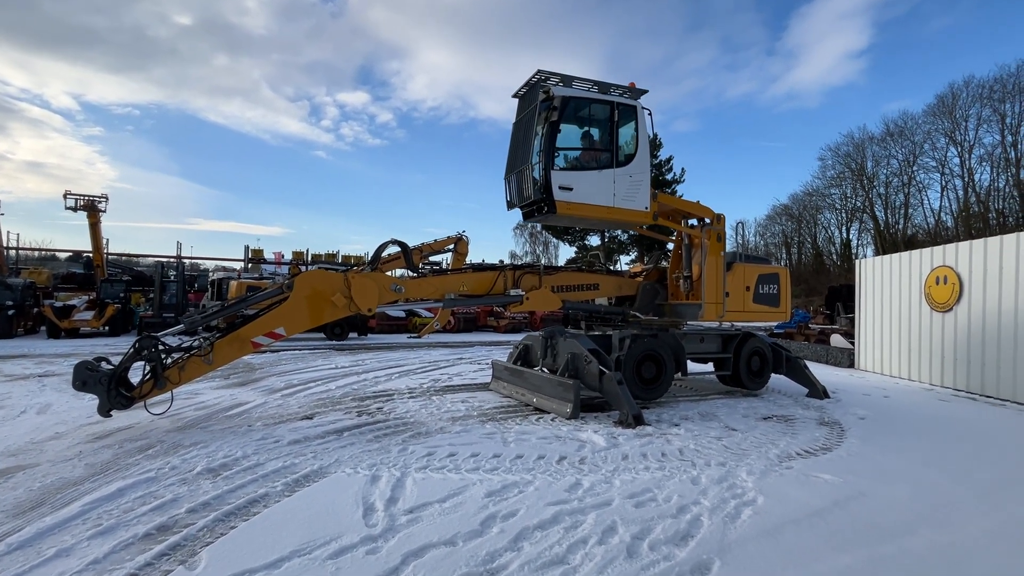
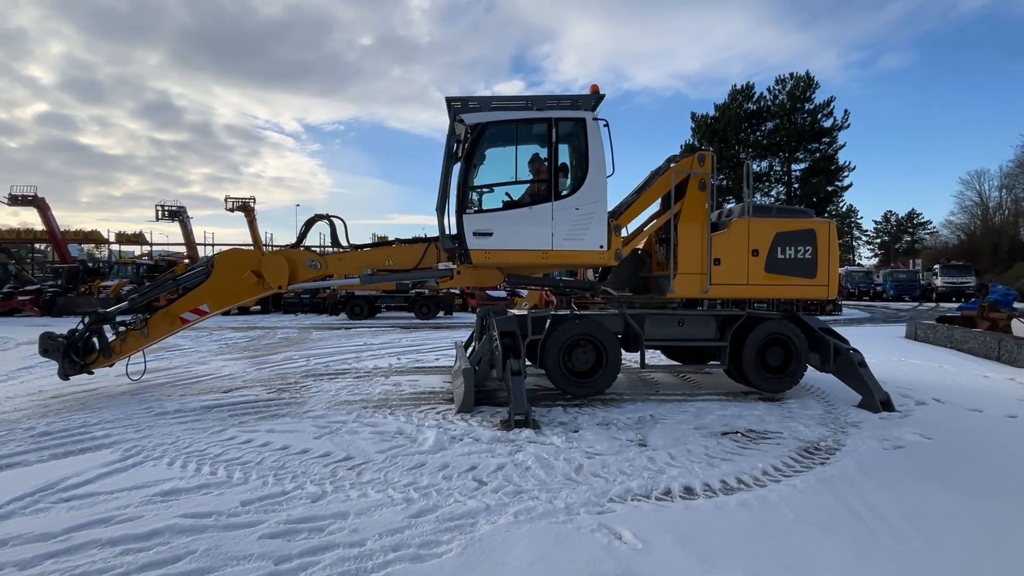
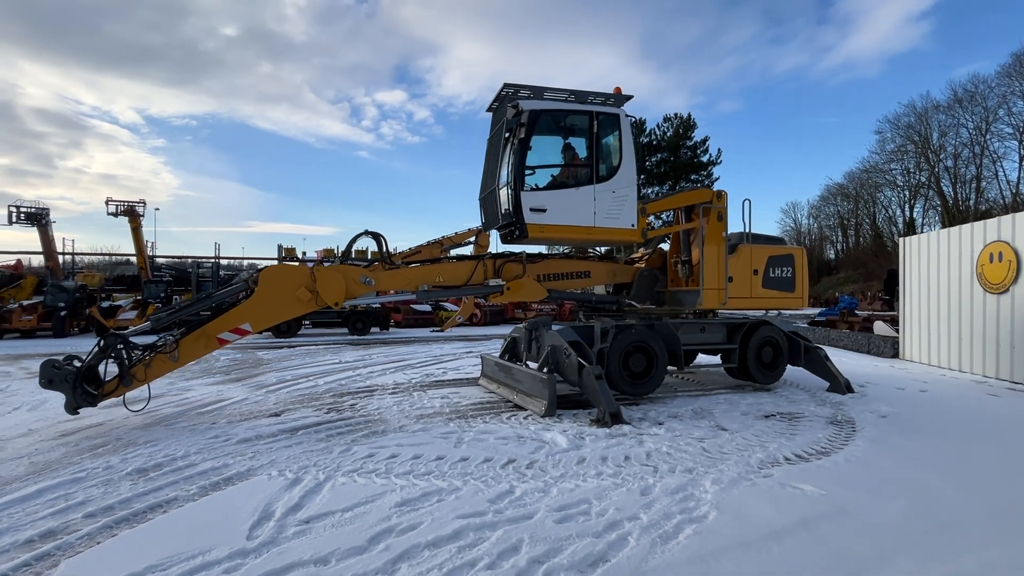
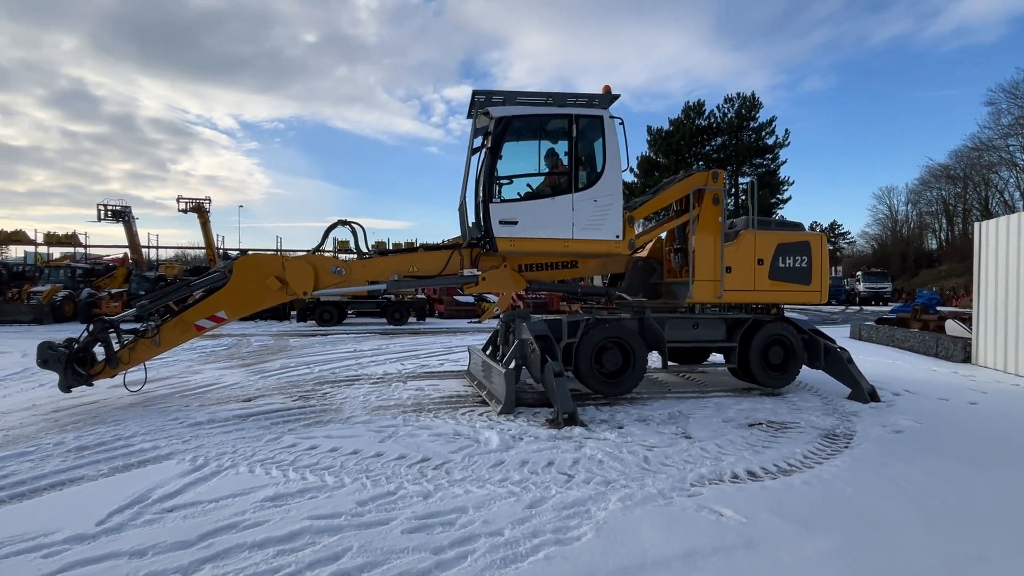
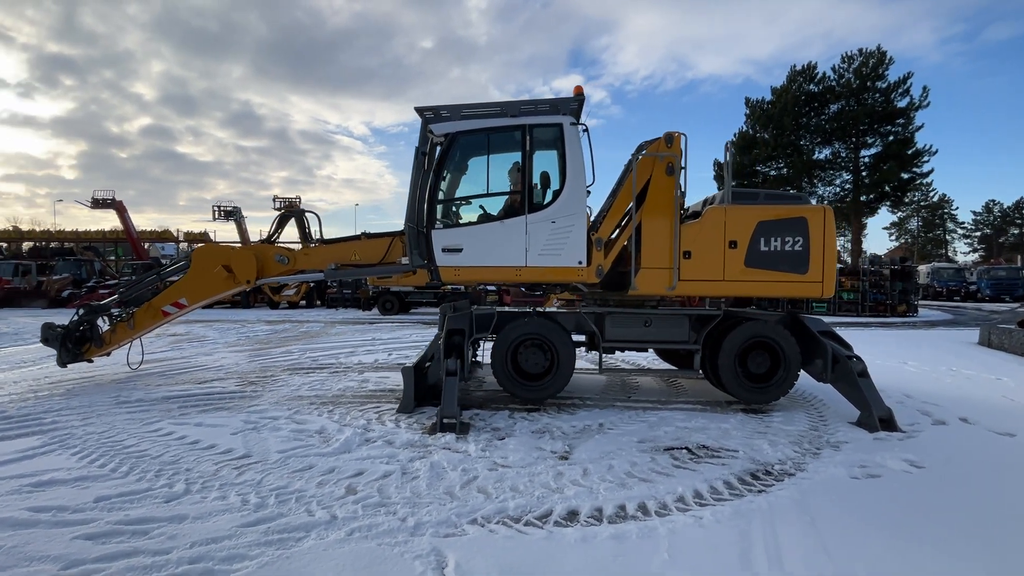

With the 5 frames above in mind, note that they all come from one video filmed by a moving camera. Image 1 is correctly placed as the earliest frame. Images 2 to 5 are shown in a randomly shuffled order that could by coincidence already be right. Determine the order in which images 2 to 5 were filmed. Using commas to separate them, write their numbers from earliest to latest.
3, 4, 2, 5
